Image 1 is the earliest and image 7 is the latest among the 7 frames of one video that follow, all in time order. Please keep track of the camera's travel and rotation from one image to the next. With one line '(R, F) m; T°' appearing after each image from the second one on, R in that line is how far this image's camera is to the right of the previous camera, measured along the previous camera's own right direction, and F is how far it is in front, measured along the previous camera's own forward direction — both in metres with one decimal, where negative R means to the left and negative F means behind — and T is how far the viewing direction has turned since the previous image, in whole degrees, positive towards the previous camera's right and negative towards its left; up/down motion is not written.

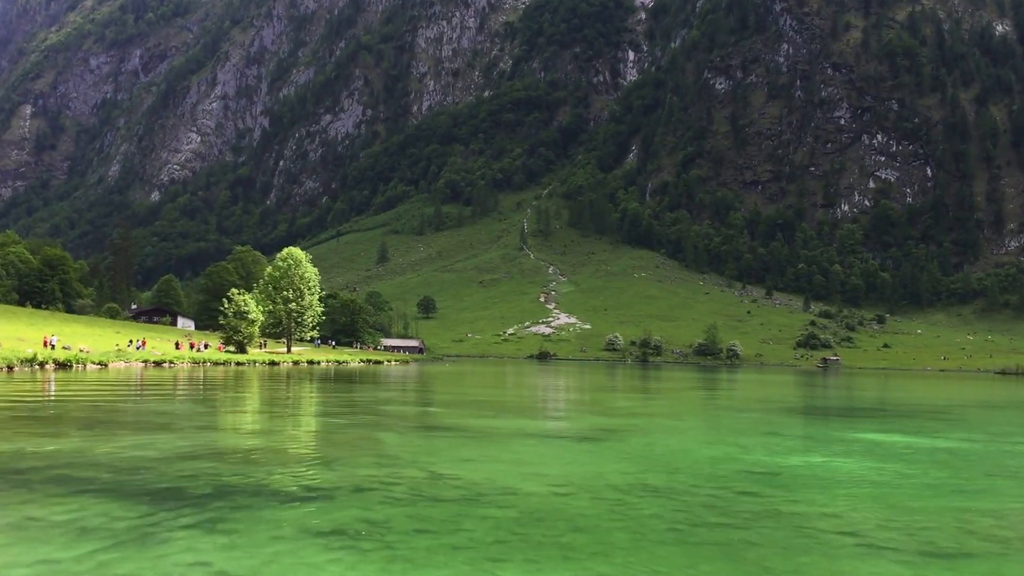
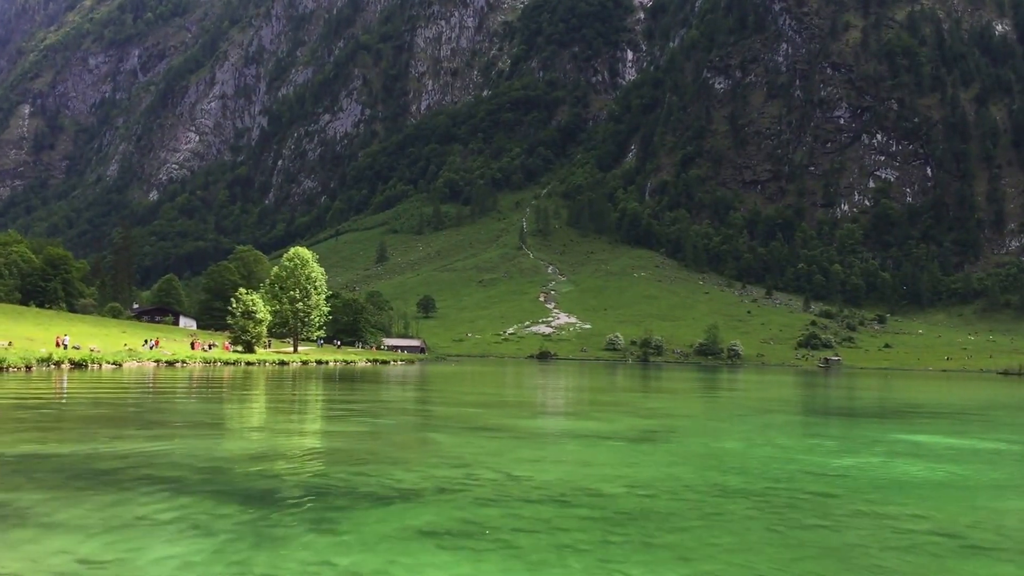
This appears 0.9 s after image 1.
(-1.6, +0.4) m; 0°
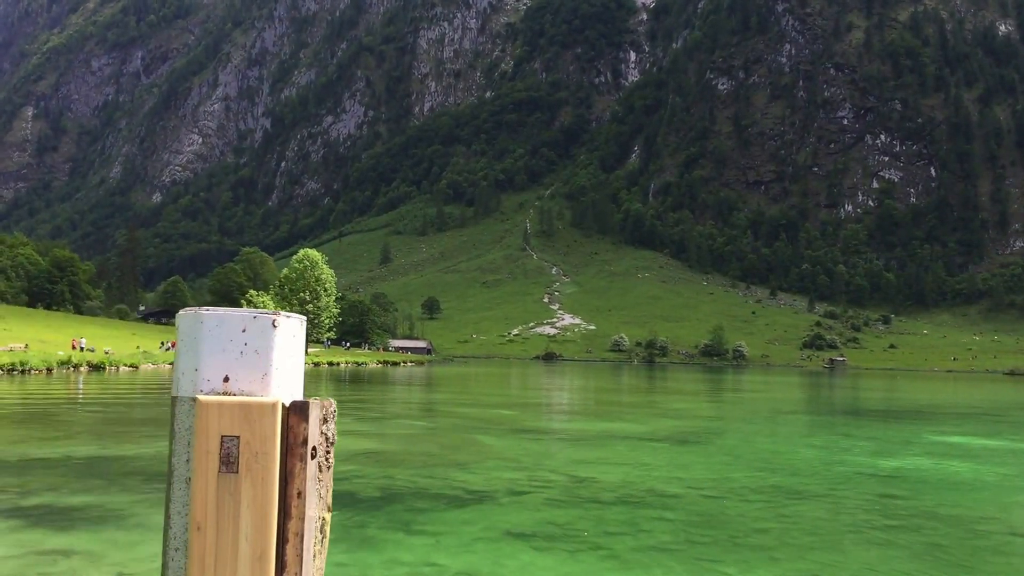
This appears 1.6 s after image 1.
(-1.4, +0.2) m; 0°
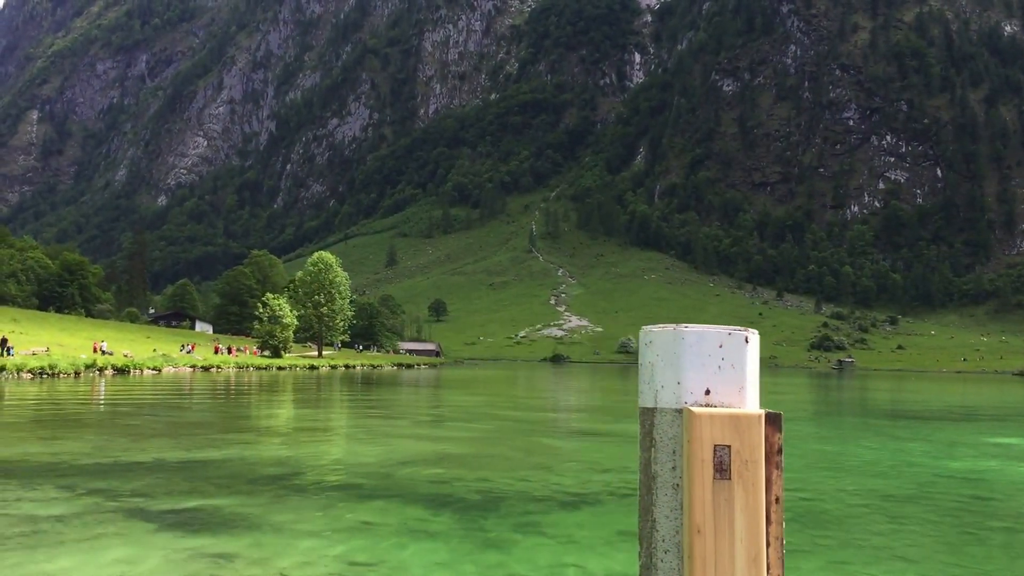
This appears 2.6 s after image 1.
(-1.9, +0.3) m; 0°
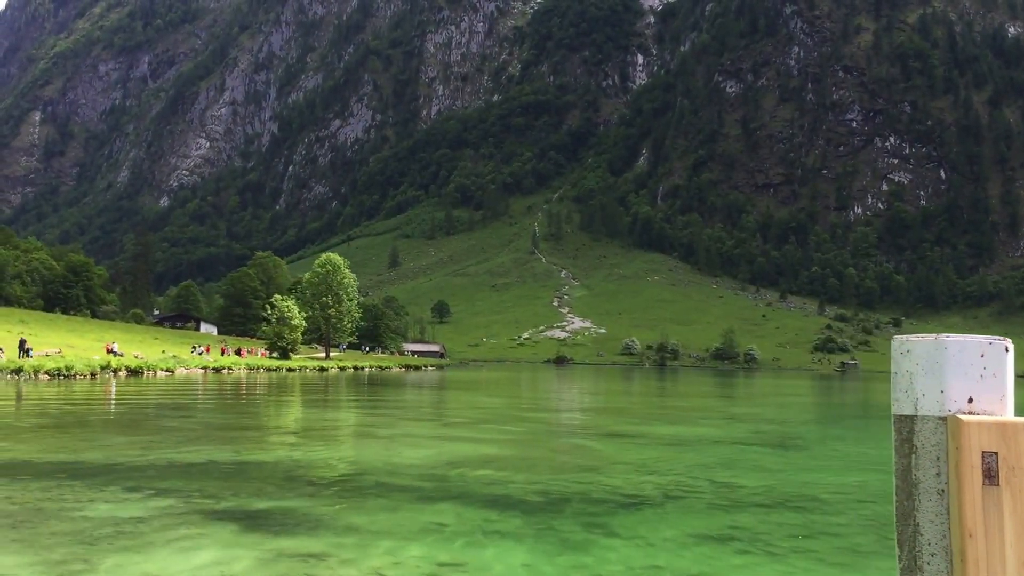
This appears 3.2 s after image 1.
(-1.2, +0.5) m; 0°
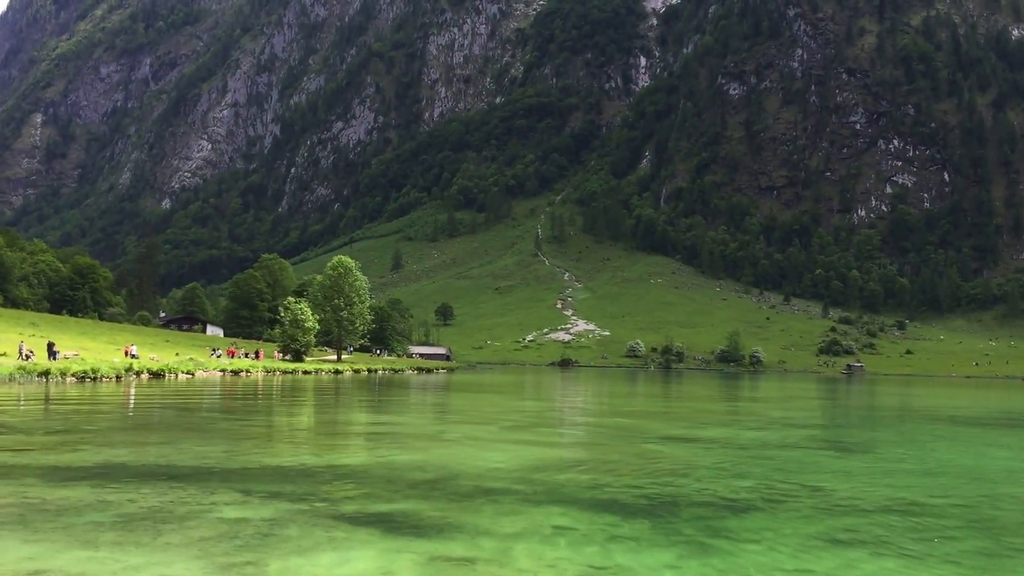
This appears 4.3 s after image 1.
(-2.2, +1.0) m; 0°
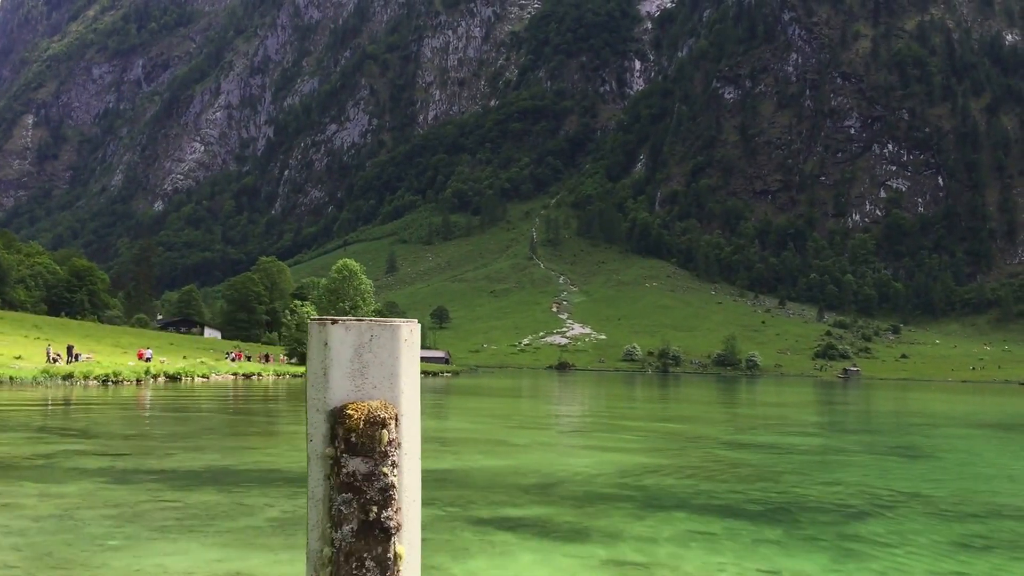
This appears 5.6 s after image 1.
(-2.5, +1.1) m; +1°
